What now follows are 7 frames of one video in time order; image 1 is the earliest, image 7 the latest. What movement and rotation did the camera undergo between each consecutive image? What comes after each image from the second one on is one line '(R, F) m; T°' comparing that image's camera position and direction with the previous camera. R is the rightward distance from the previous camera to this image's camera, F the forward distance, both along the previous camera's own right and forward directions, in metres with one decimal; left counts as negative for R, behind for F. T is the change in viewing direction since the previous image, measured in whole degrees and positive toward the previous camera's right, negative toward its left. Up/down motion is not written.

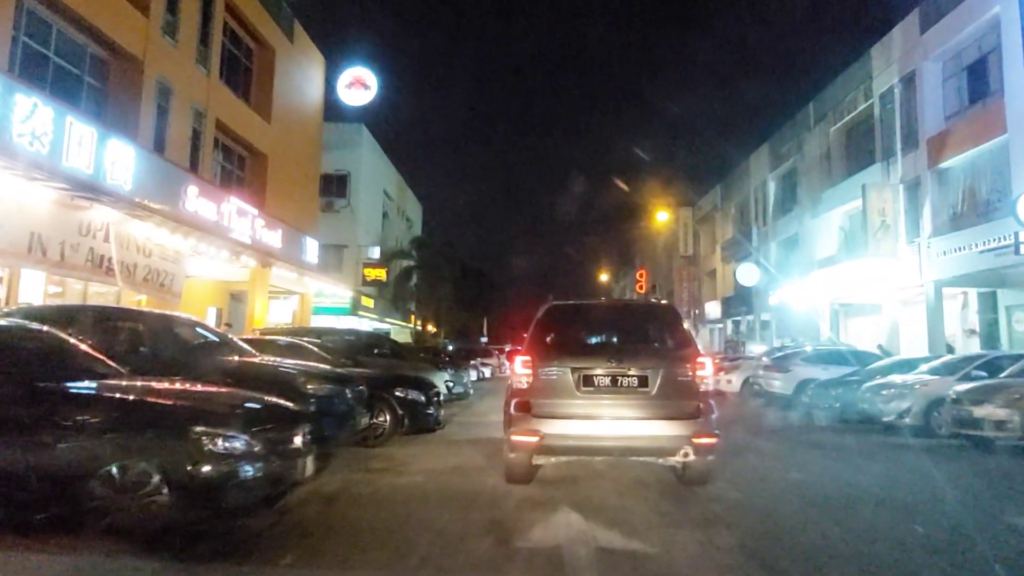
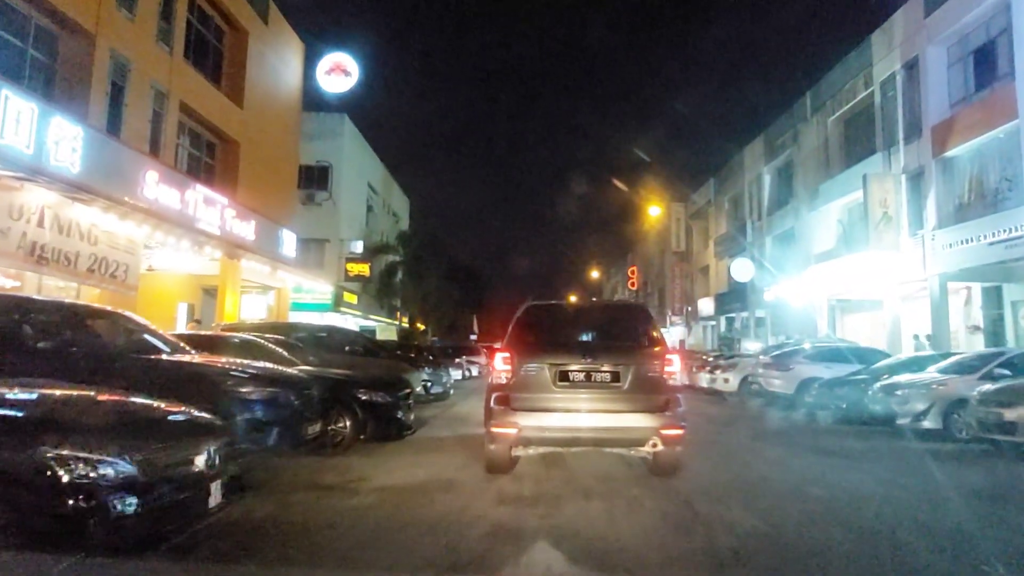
(+0.2, +1.2) m; +1°
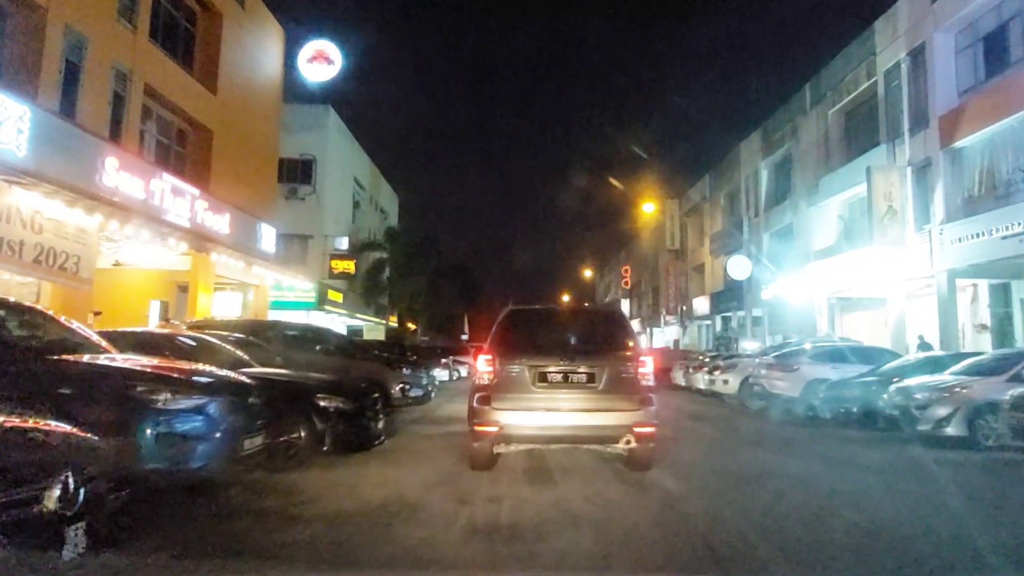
(+0.1, +1.1) m; 0°
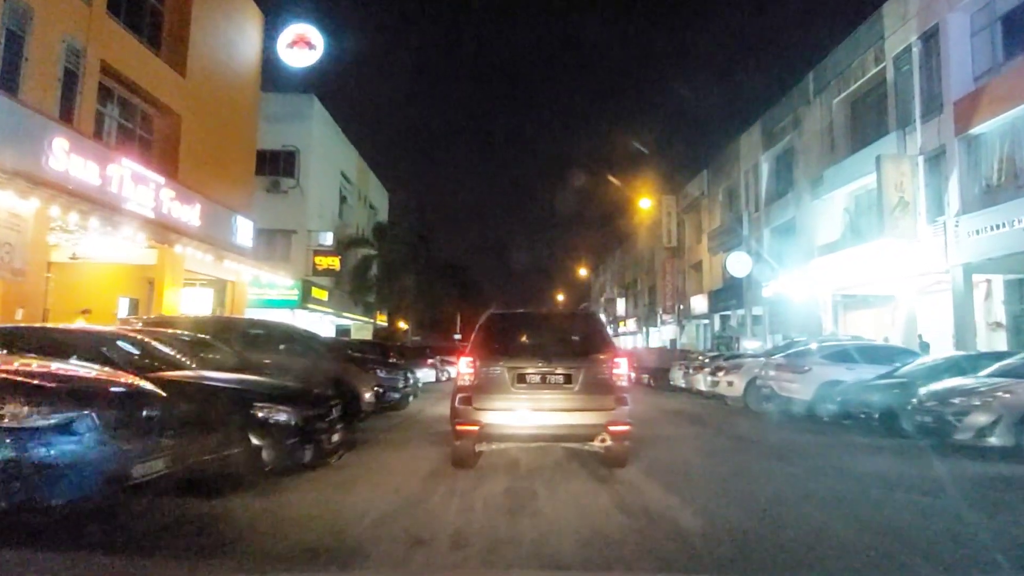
(+0.1, +1.3) m; 0°
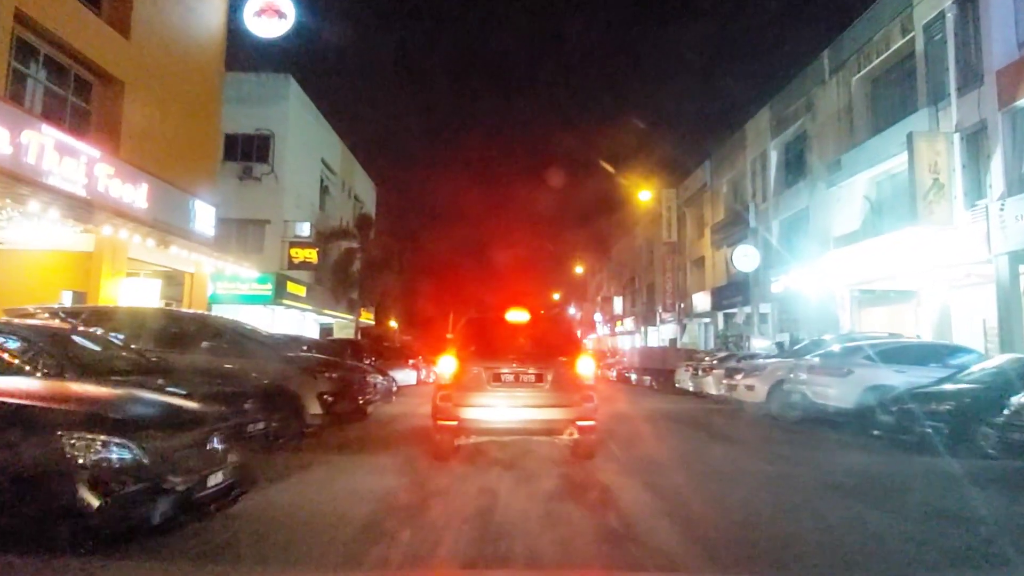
(+0.1, +2.4) m; 0°
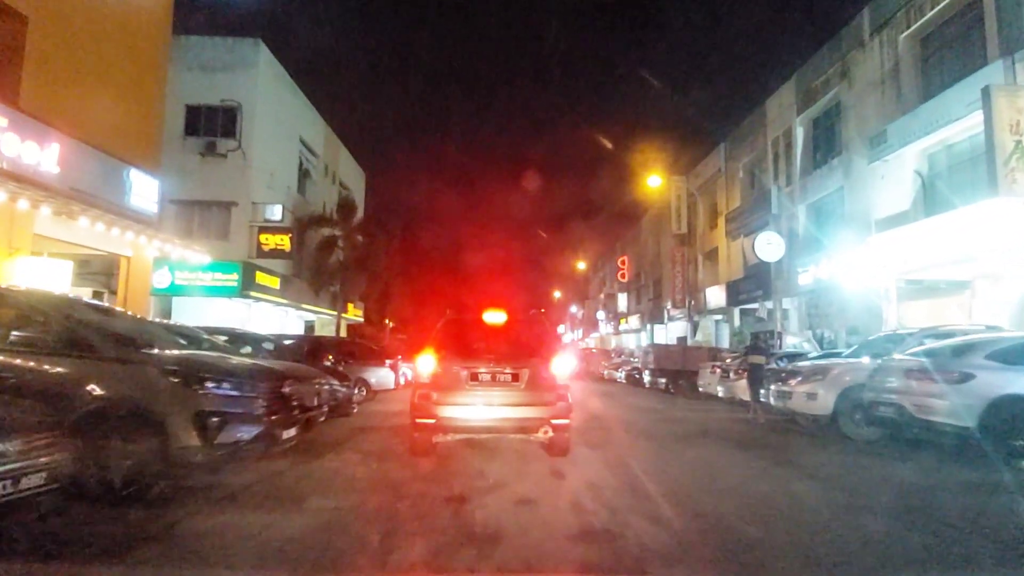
(+0.1, +3.4) m; 0°
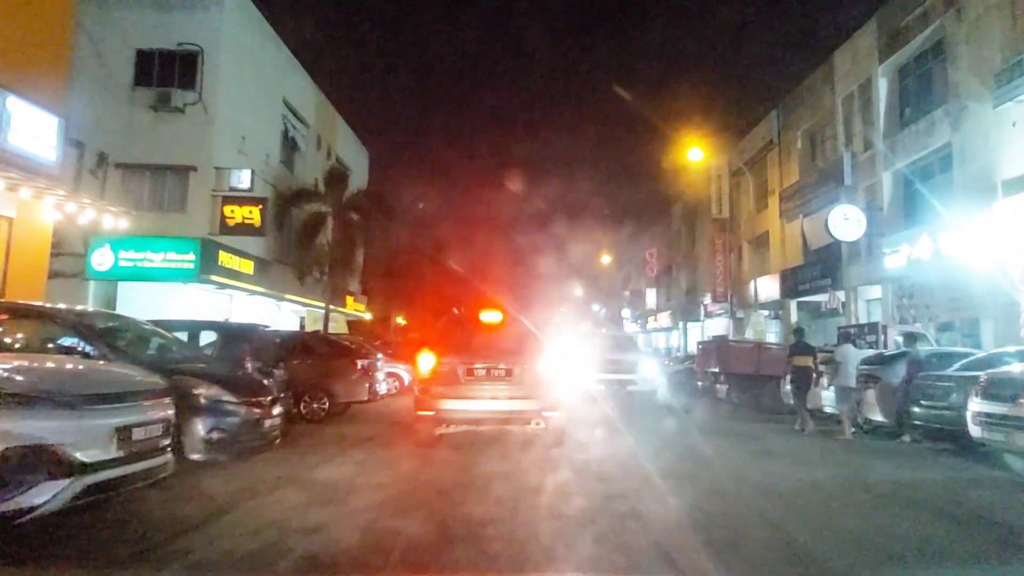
(0.0, +5.2) m; -1°
